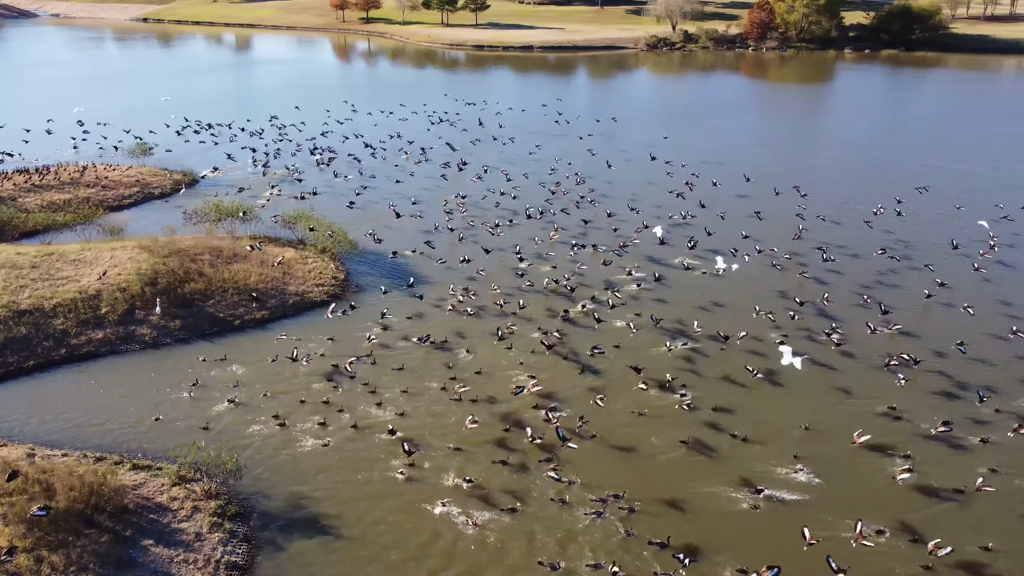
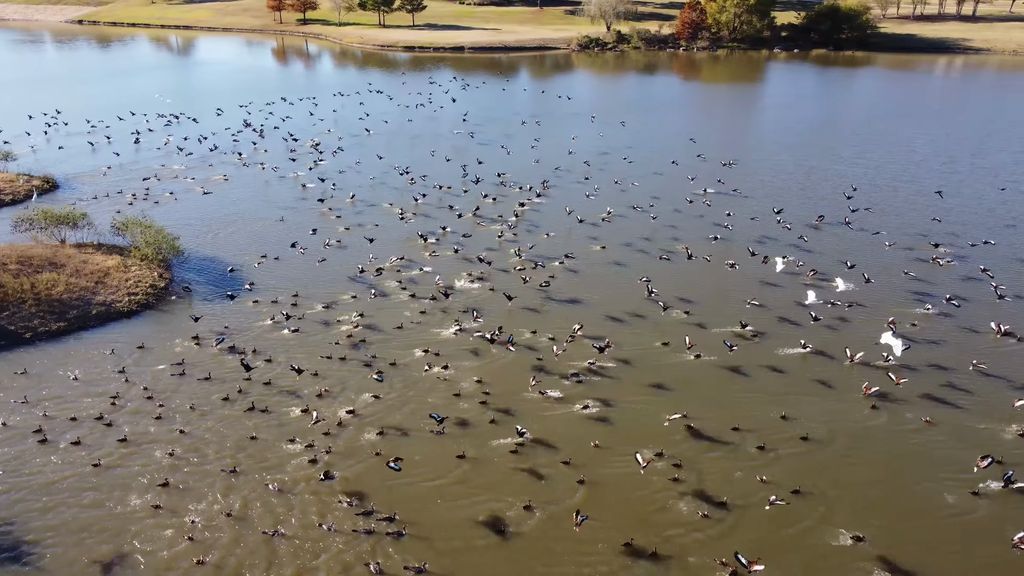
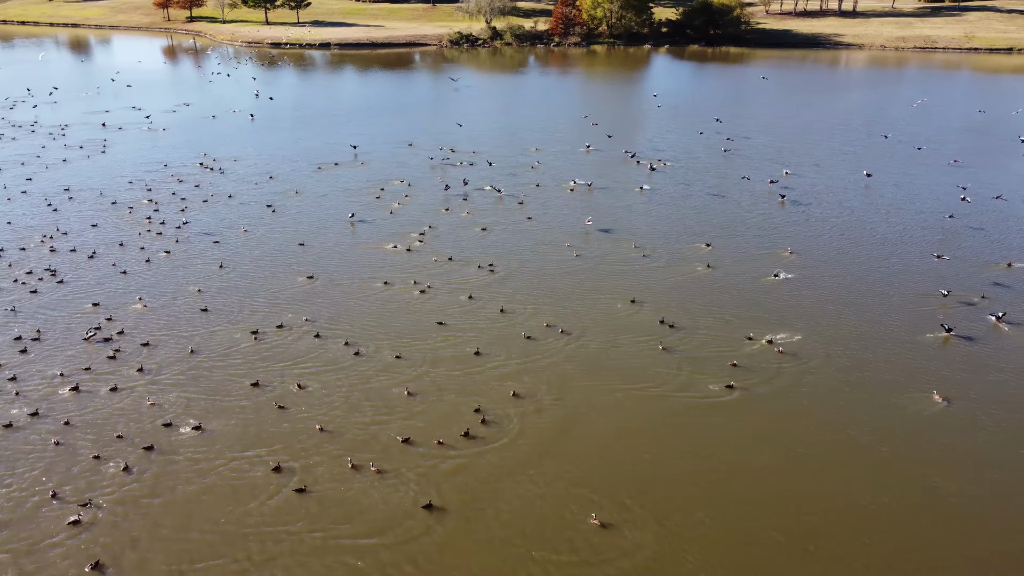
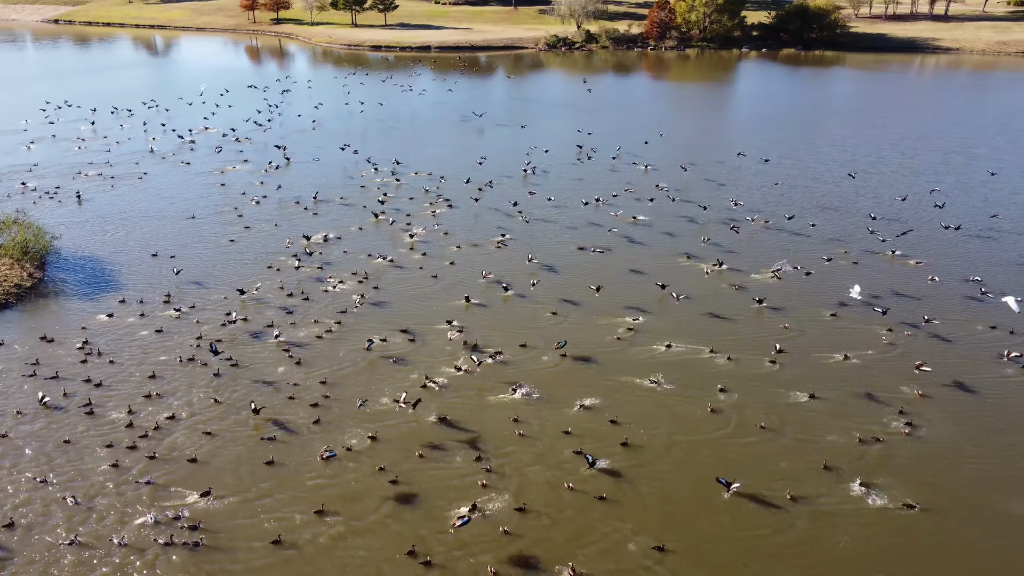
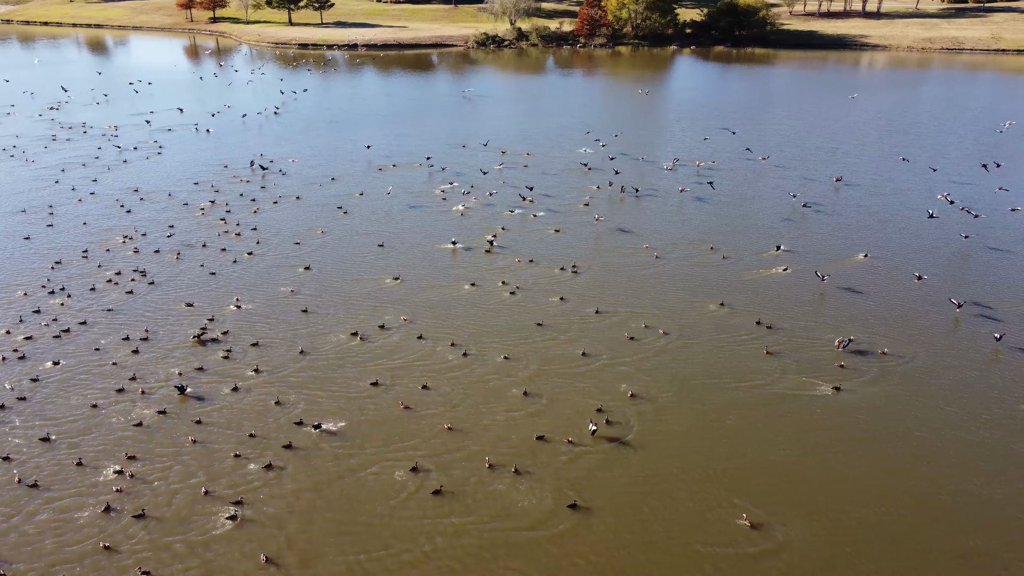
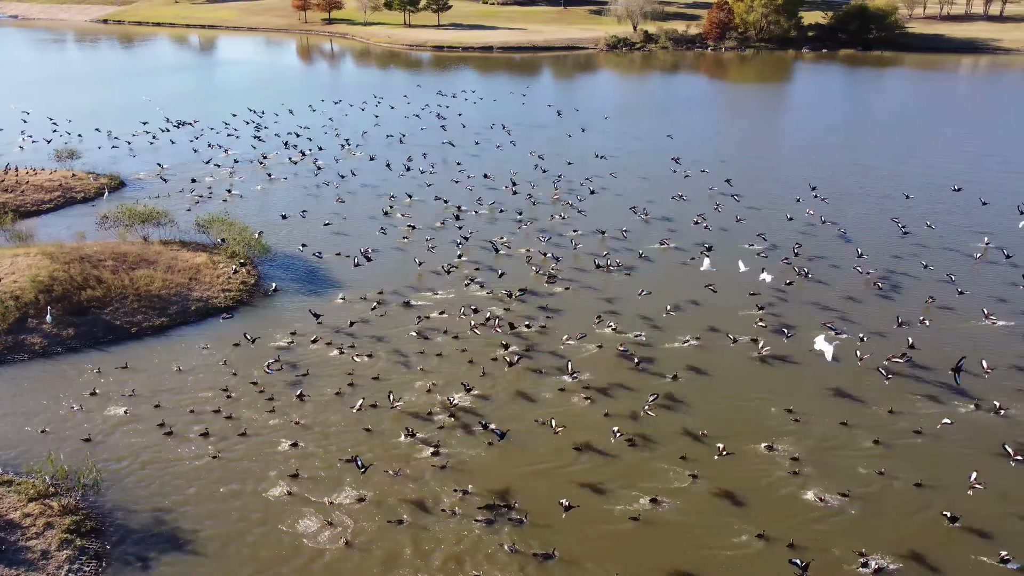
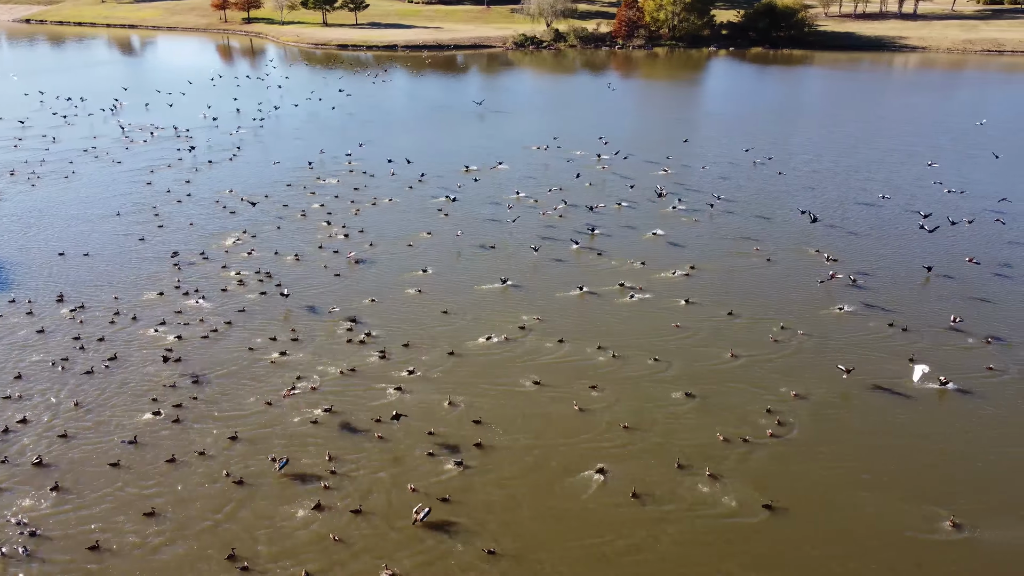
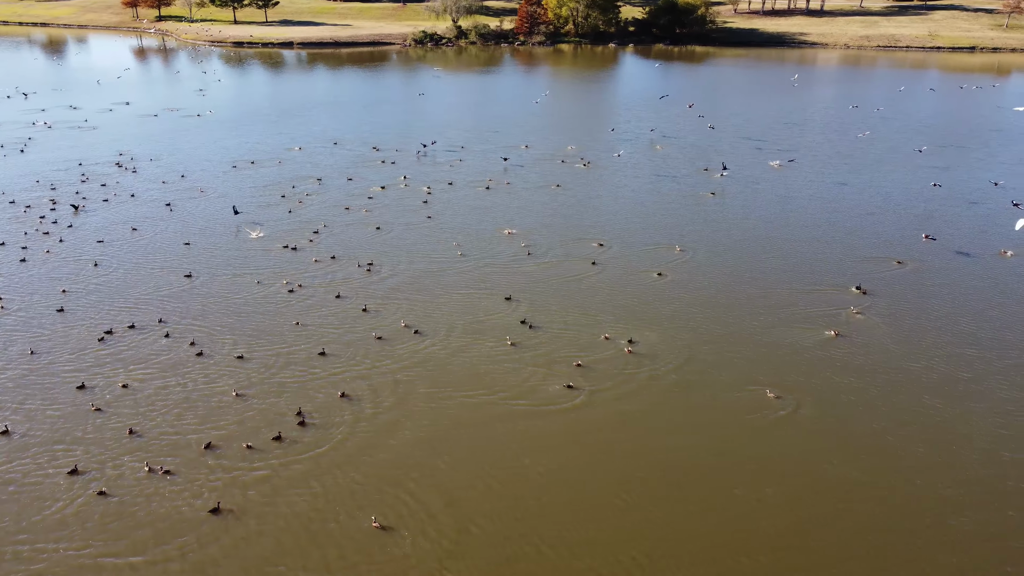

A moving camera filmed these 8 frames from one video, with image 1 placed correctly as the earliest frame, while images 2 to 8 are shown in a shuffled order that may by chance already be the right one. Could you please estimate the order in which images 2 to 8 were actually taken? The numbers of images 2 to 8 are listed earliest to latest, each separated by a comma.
6, 2, 4, 7, 5, 3, 8
